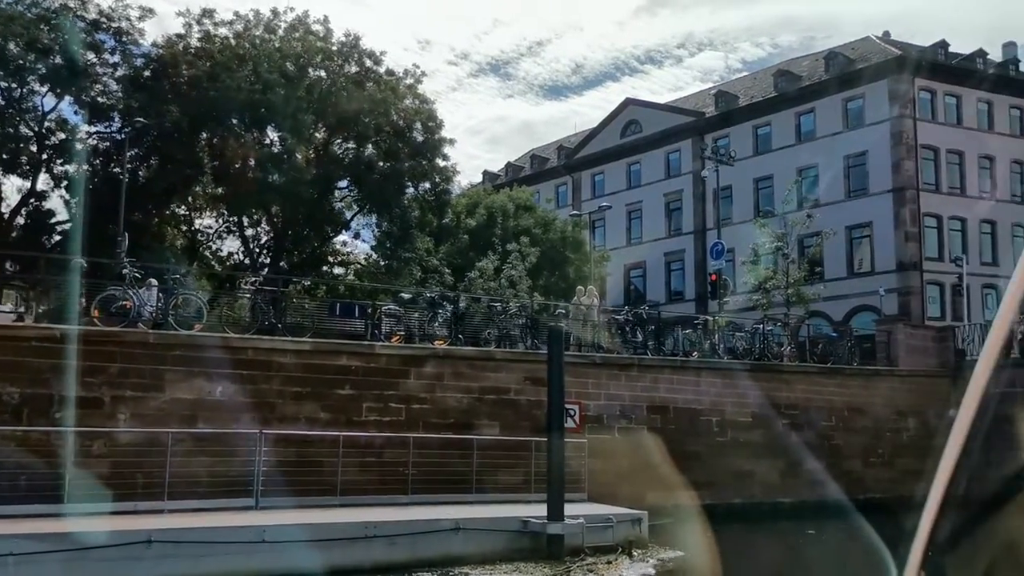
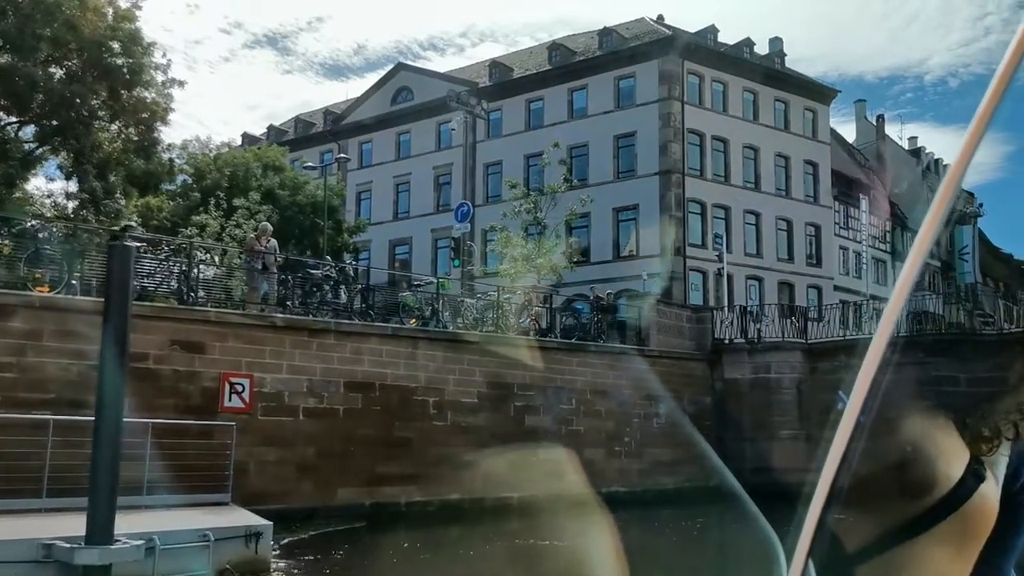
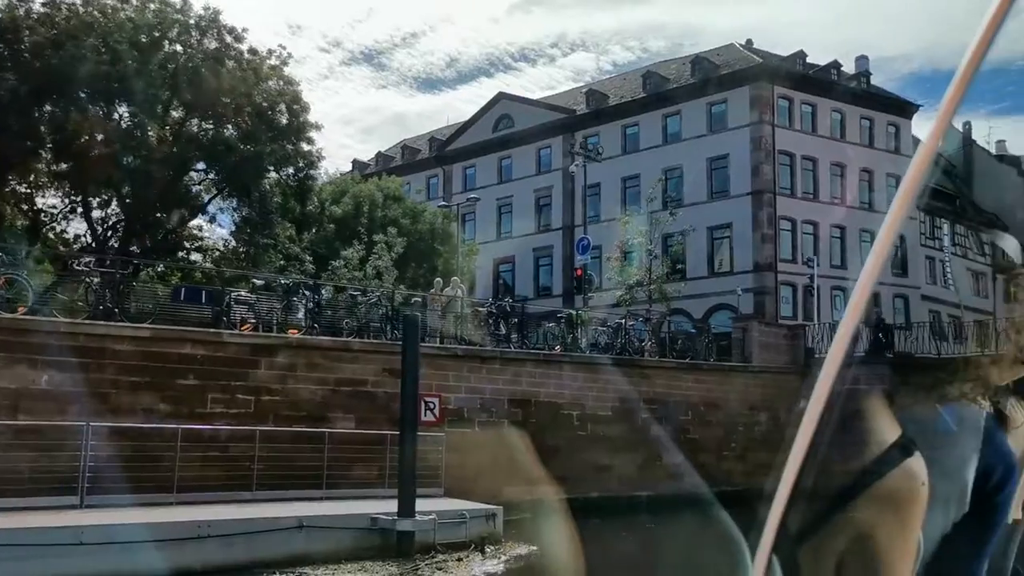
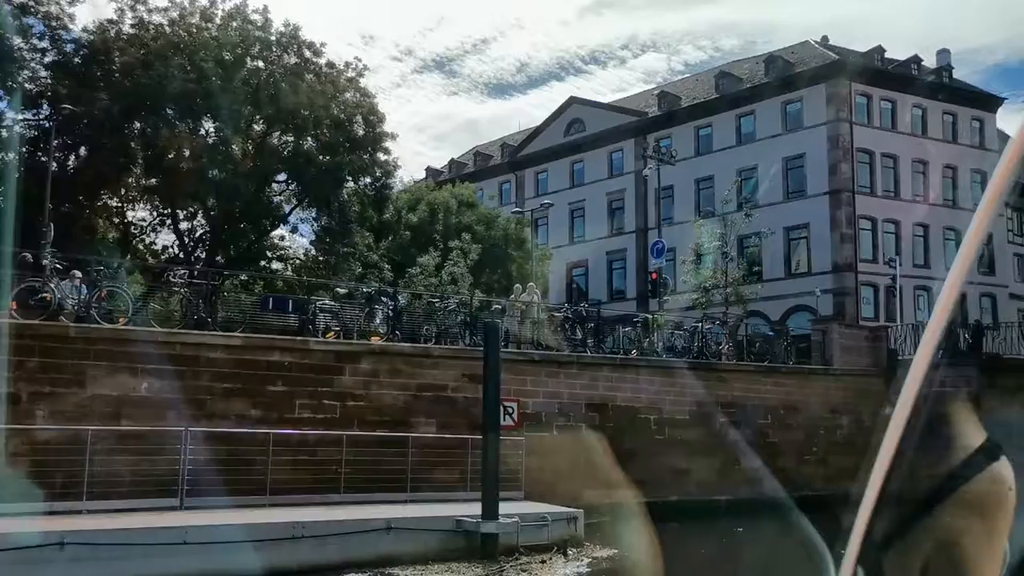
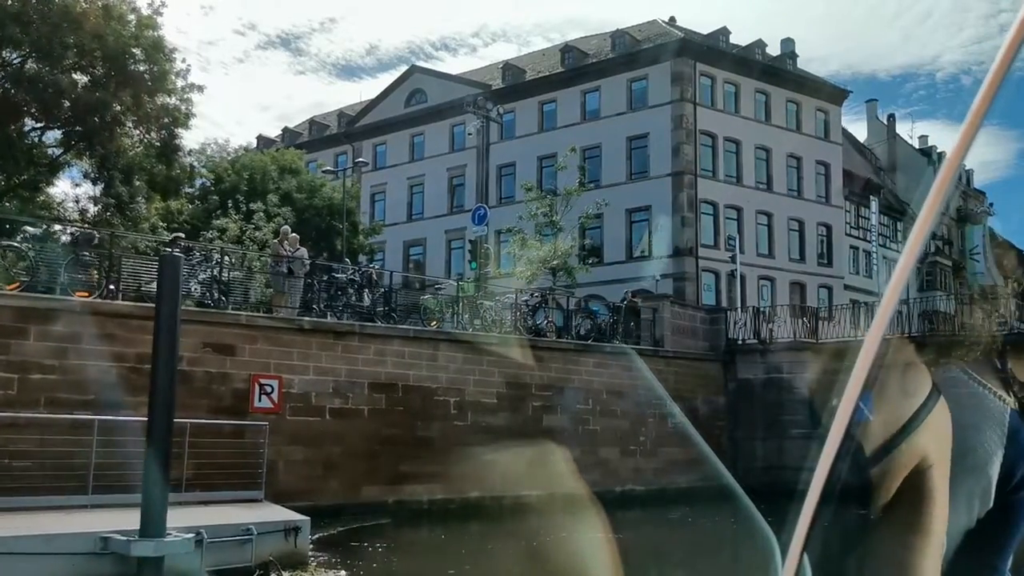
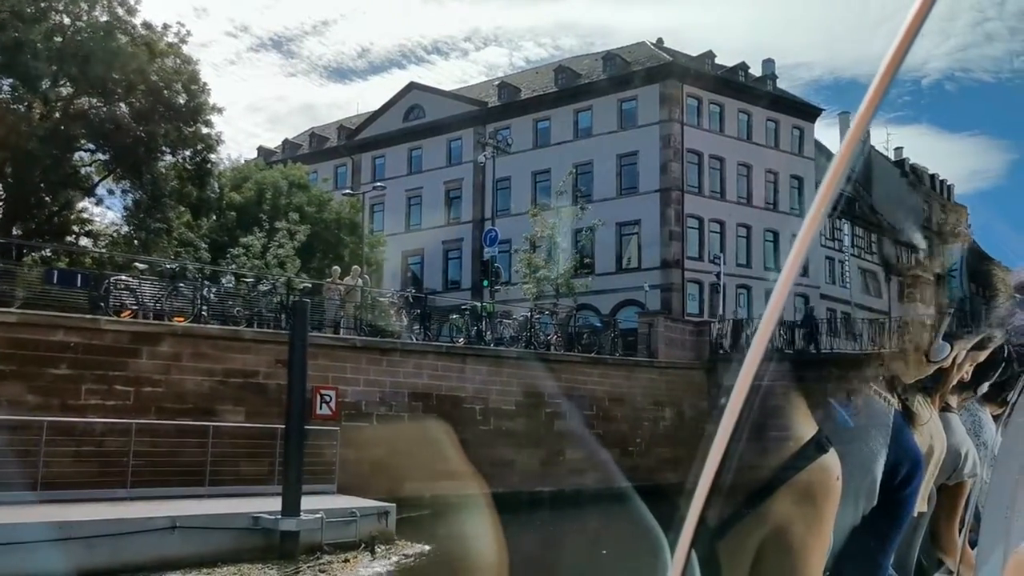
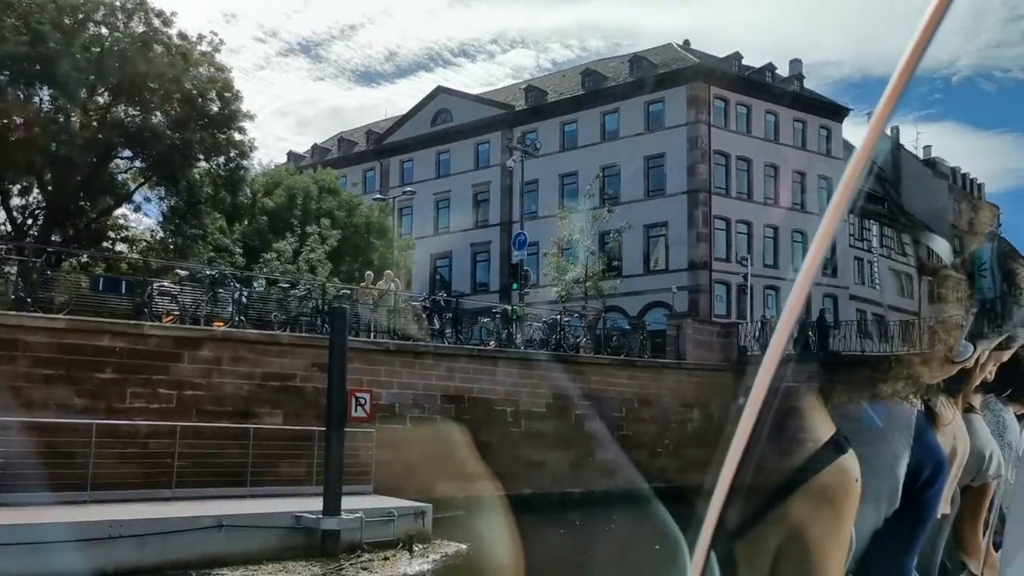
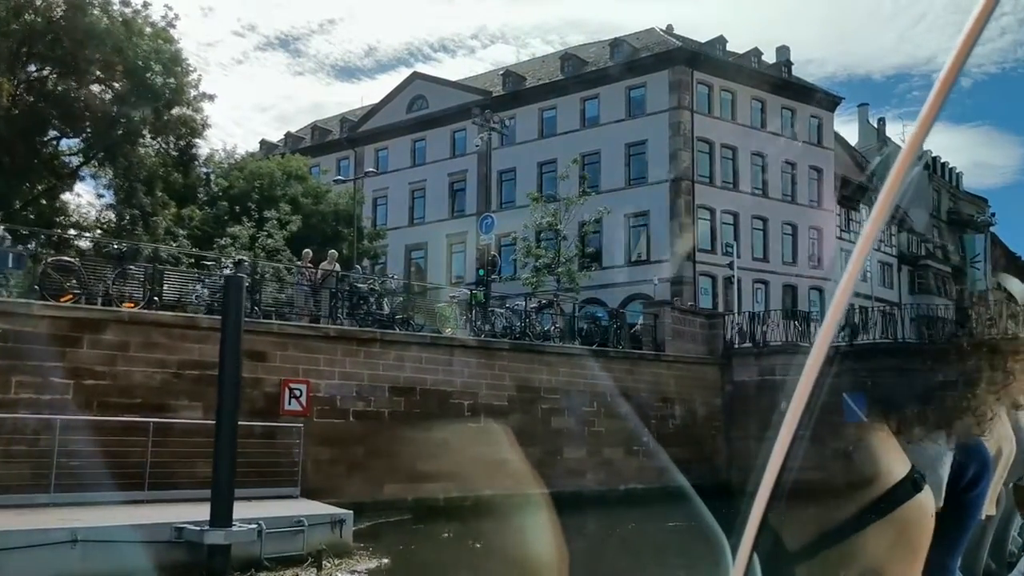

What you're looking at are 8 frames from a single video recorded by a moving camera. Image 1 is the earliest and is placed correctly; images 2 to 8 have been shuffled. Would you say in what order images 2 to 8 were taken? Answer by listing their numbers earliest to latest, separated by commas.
4, 3, 7, 6, 8, 5, 2
